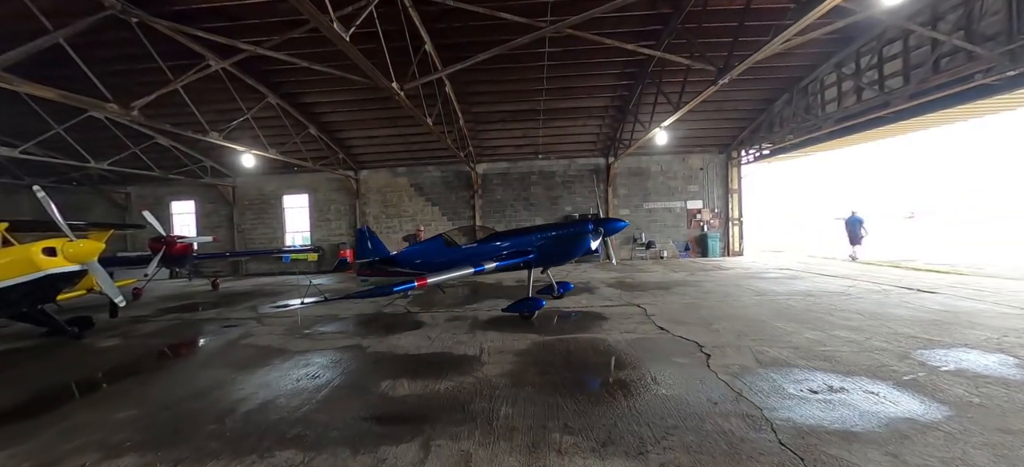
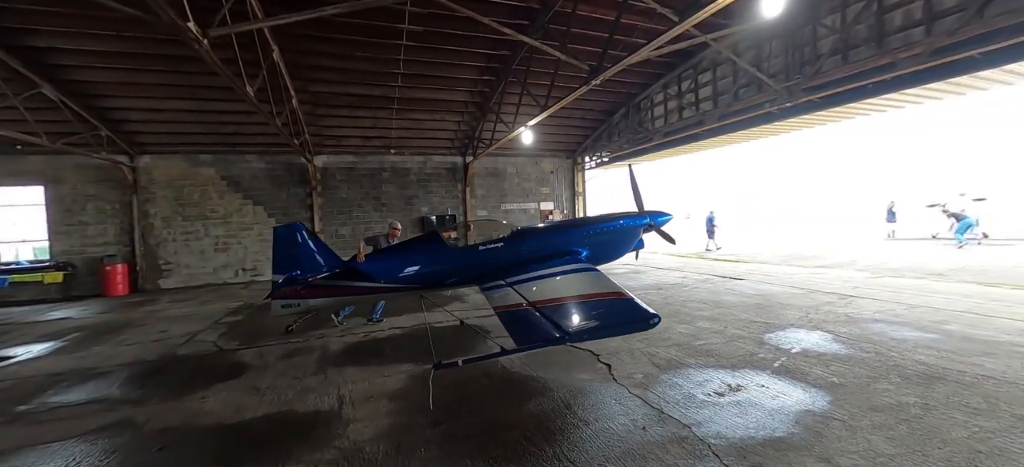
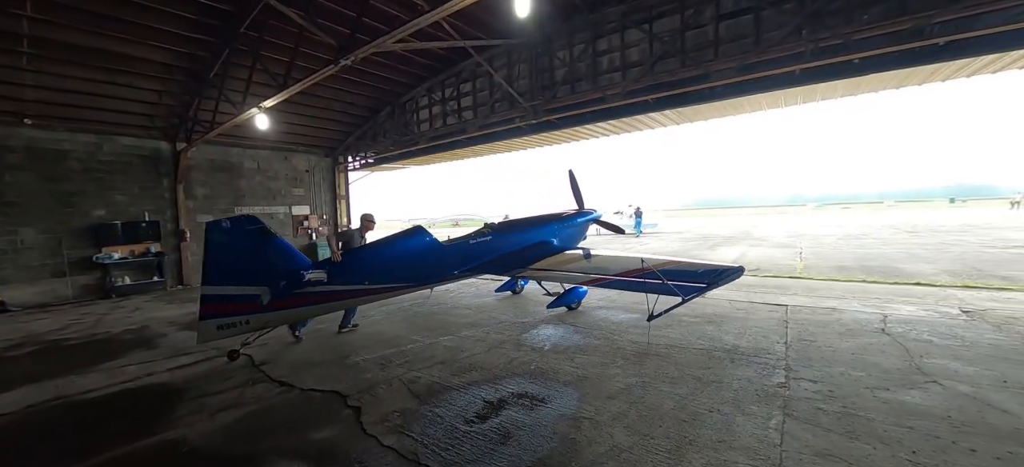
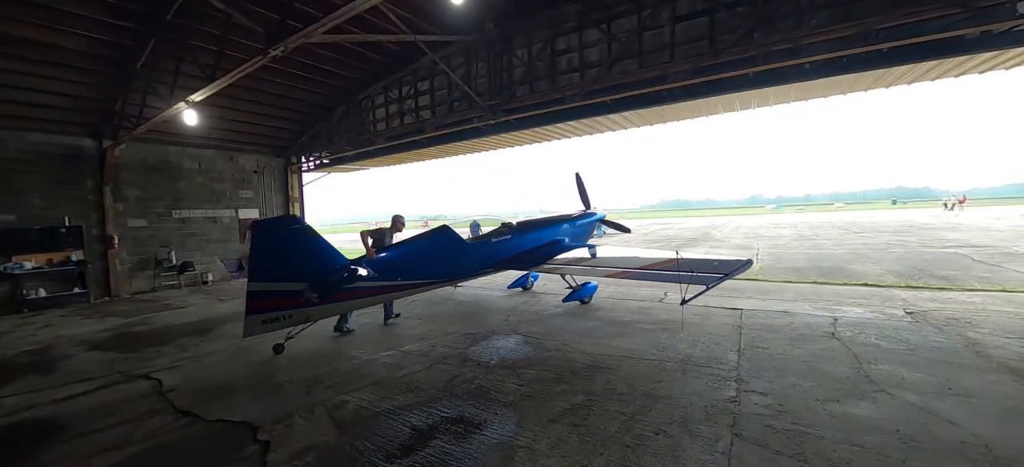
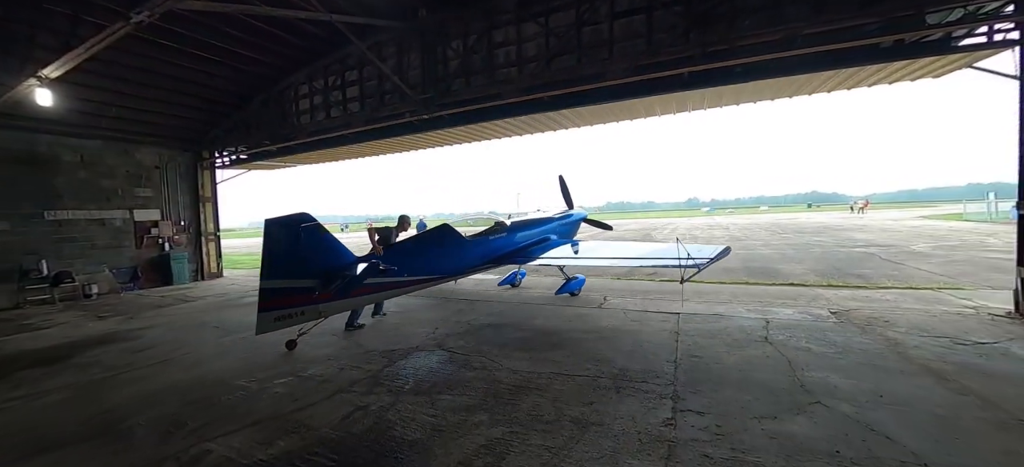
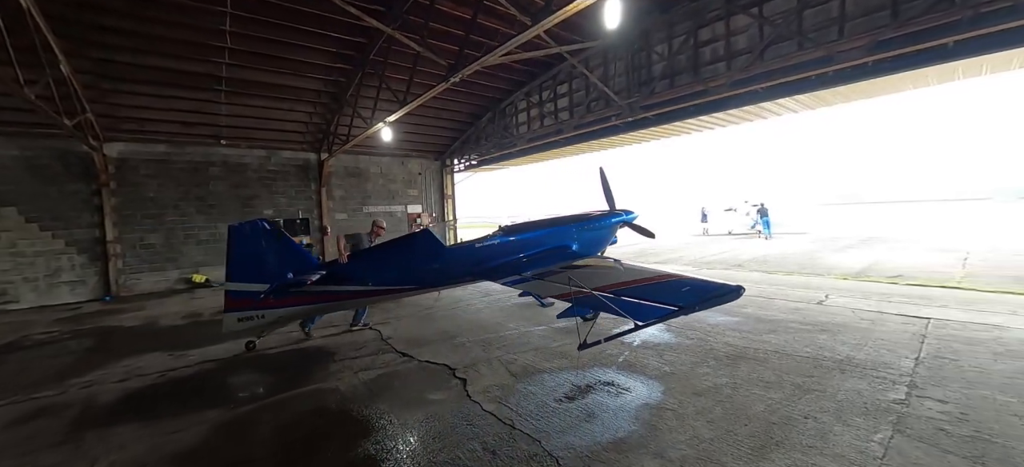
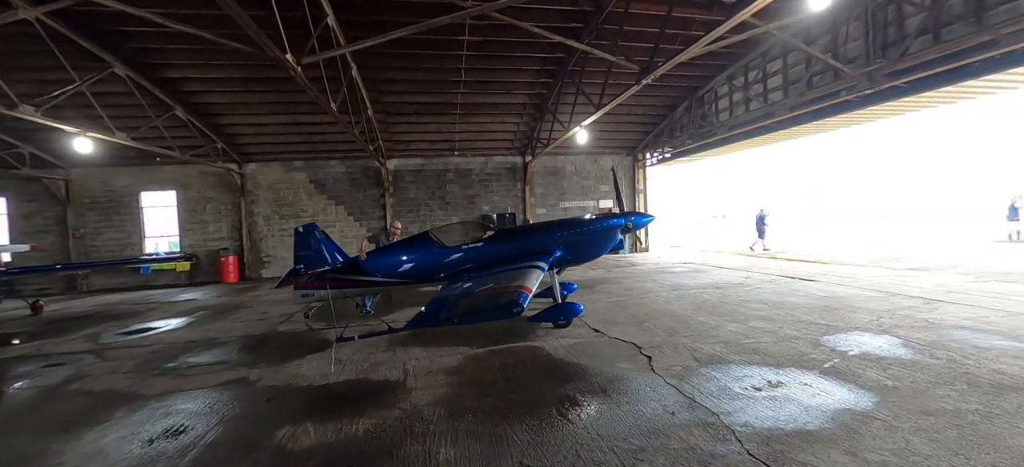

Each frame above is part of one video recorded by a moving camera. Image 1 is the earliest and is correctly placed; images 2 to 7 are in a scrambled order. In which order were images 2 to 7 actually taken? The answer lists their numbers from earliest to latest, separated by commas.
7, 2, 6, 3, 4, 5
